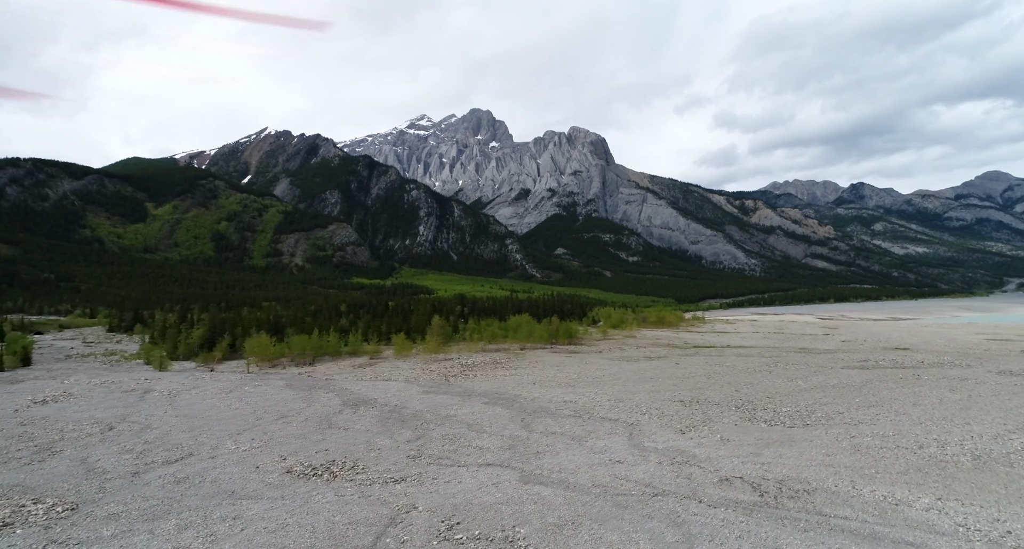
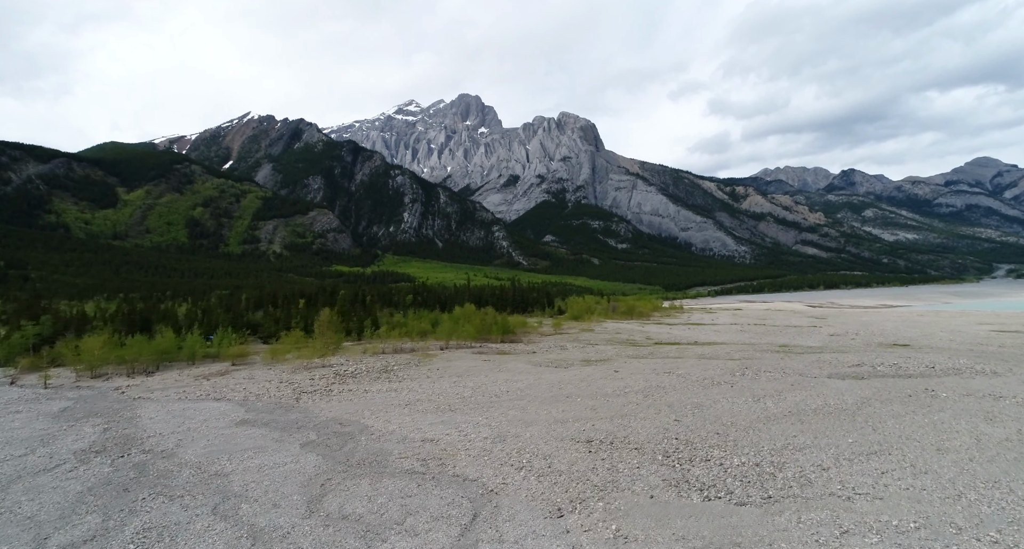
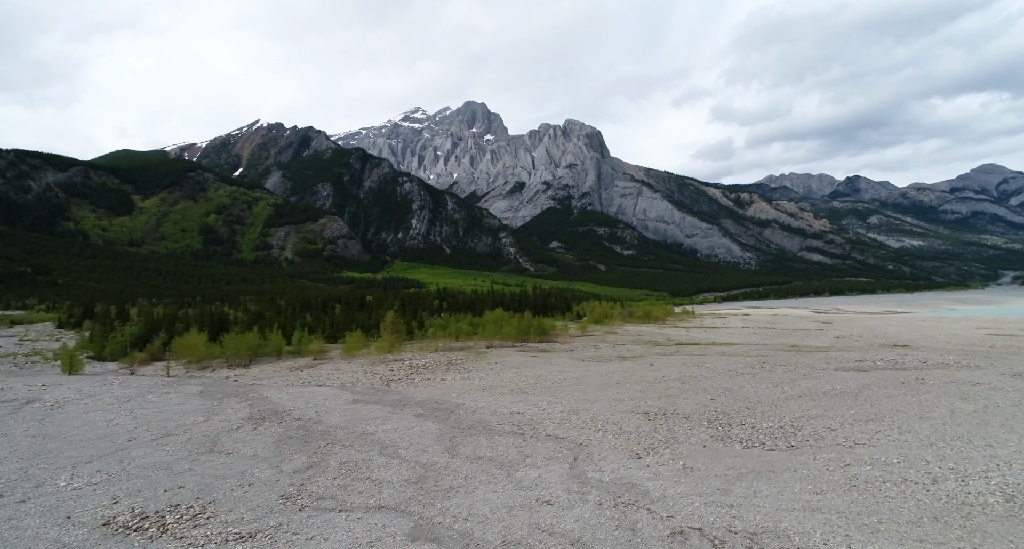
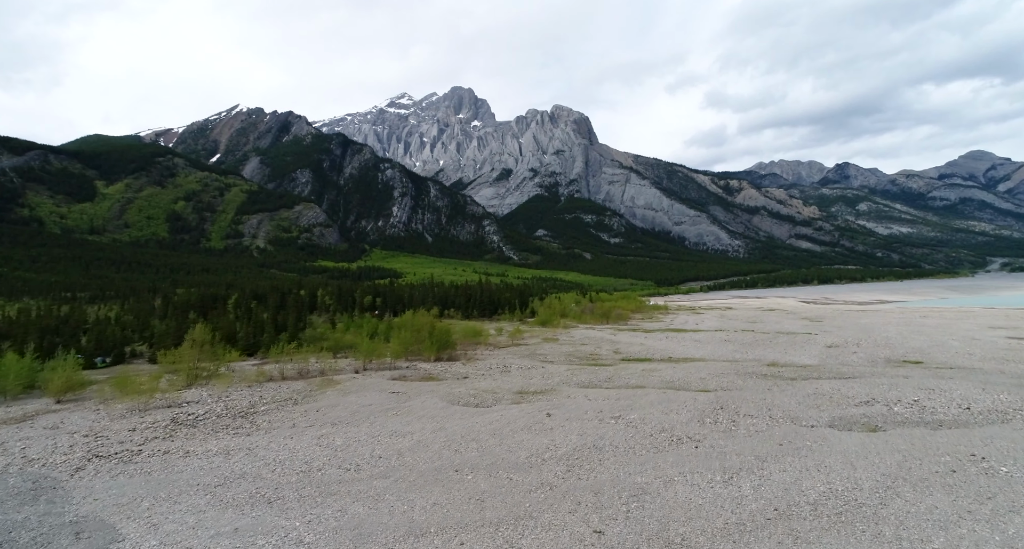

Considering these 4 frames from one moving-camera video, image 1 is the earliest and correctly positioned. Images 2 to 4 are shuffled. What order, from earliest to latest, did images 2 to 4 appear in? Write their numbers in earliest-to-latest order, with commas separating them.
3, 2, 4
